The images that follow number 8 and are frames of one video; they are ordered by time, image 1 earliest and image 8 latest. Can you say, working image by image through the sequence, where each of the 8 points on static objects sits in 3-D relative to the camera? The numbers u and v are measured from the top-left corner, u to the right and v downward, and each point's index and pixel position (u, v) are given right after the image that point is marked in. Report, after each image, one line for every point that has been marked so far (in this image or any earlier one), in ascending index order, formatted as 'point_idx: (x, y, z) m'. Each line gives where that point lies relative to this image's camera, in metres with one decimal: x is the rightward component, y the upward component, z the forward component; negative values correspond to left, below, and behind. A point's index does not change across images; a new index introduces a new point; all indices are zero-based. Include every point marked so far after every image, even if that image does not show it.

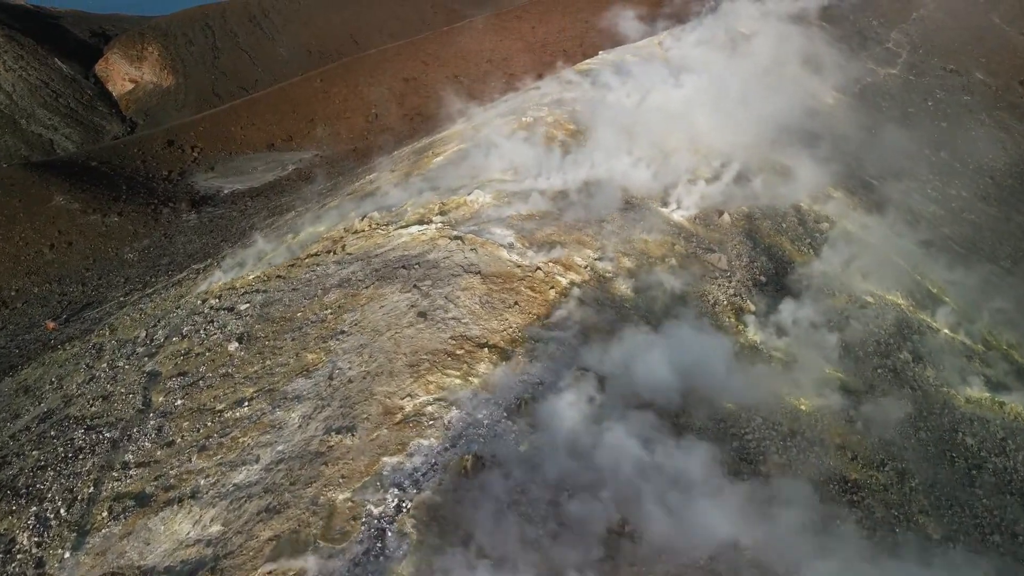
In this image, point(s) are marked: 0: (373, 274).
0: (-2.1, +0.2, +11.0) m
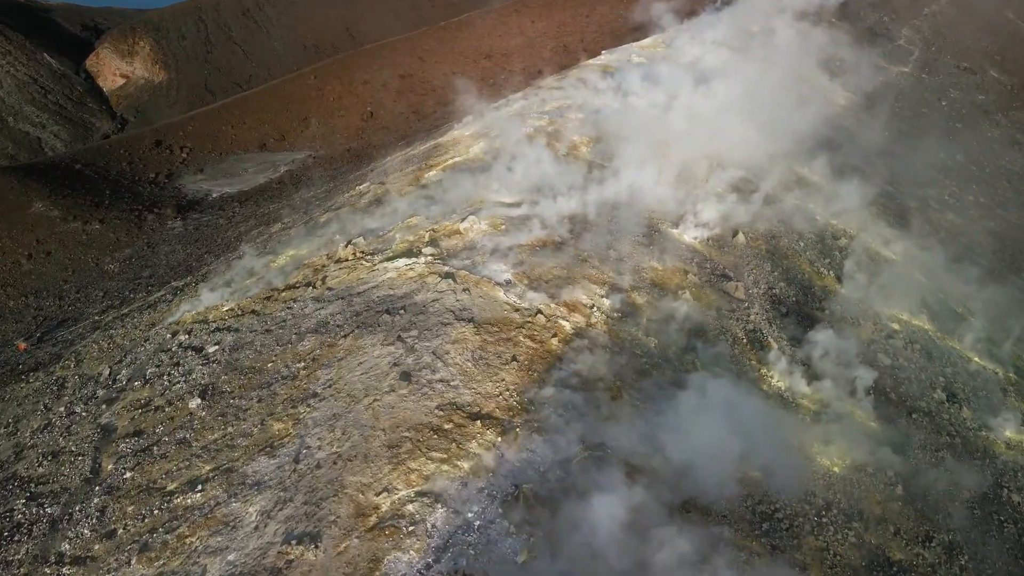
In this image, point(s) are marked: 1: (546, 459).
0: (-2.1, -0.4, +9.8) m
1: (+0.3, -1.8, +7.4) m
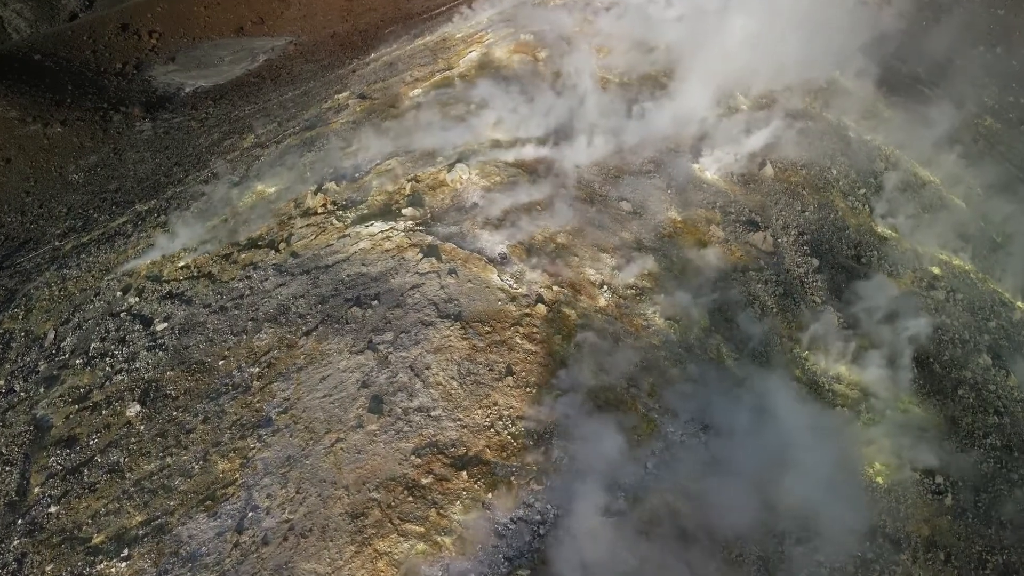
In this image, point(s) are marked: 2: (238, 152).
0: (-2.1, -0.2, +8.2) m
1: (+0.3, -1.9, +6.1) m
2: (-5.8, +2.9, +15.8) m
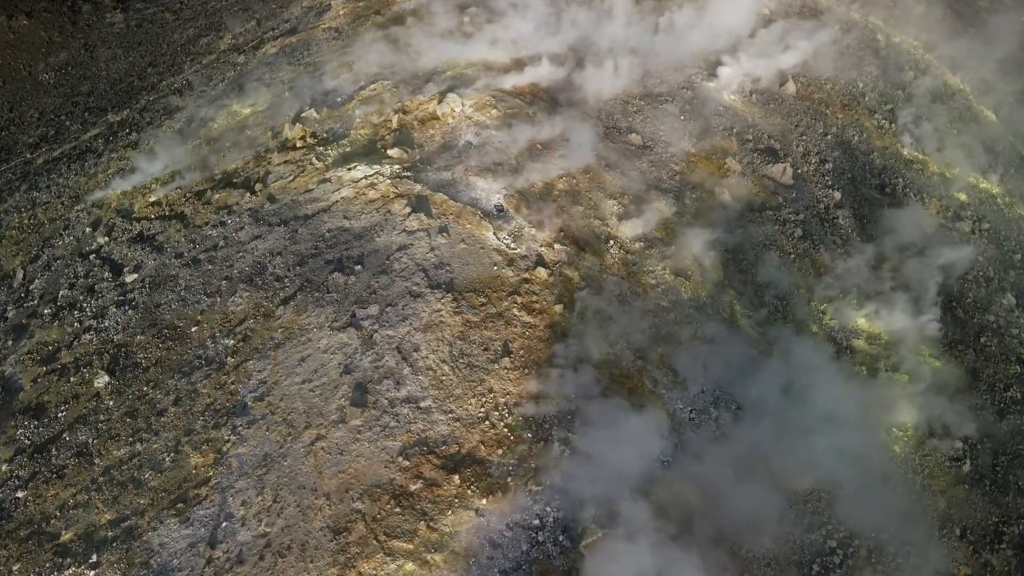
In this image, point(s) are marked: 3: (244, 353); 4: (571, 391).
0: (-2.2, +0.2, +7.5) m
1: (+0.3, -1.8, +5.7) m
2: (-5.9, +4.4, +14.5) m
3: (-2.4, -0.6, +6.8) m
4: (+0.5, -0.9, +6.5) m
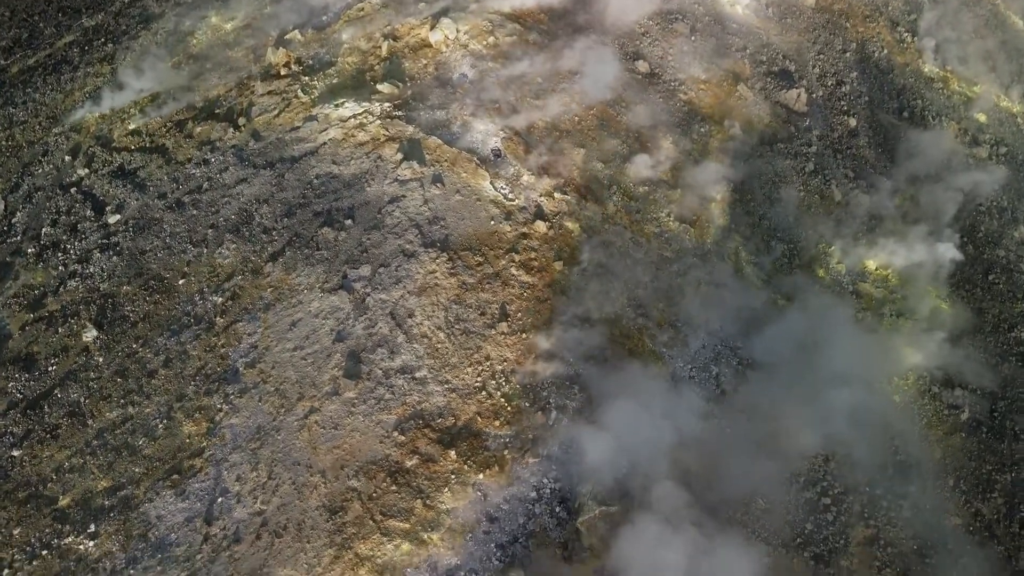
0: (-2.2, +0.7, +7.2) m
1: (+0.2, -1.6, +5.6) m
2: (-5.9, +5.9, +13.5) m
3: (-2.5, -0.2, +6.6) m
4: (+0.5, -0.6, +6.4) m
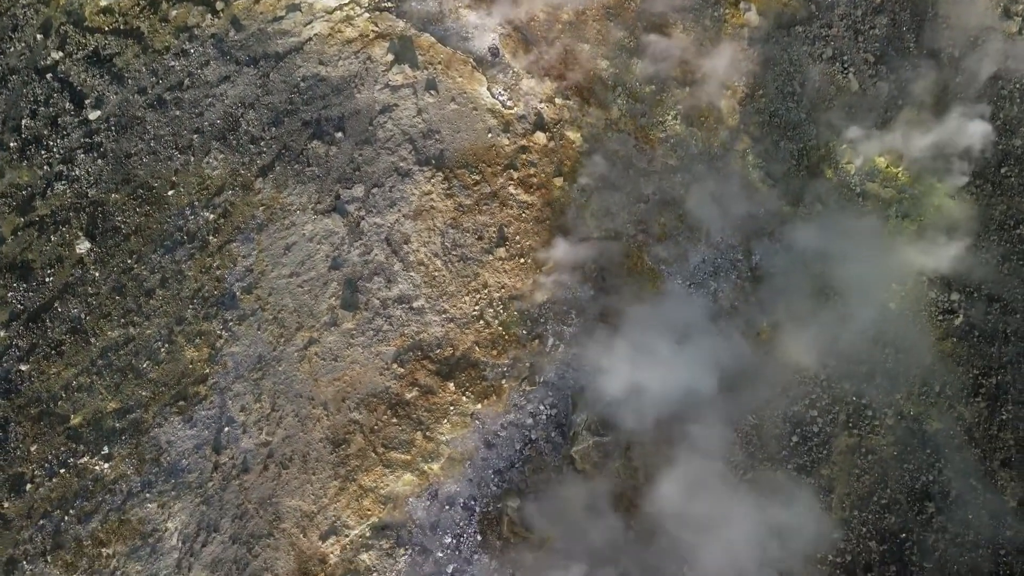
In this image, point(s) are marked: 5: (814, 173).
0: (-2.2, +1.5, +6.8) m
1: (+0.2, -1.1, +5.8) m
2: (-5.9, +7.9, +11.9) m
3: (-2.5, +0.5, +6.4) m
4: (+0.5, +0.1, +6.3) m
5: (+3.4, +1.3, +8.2) m
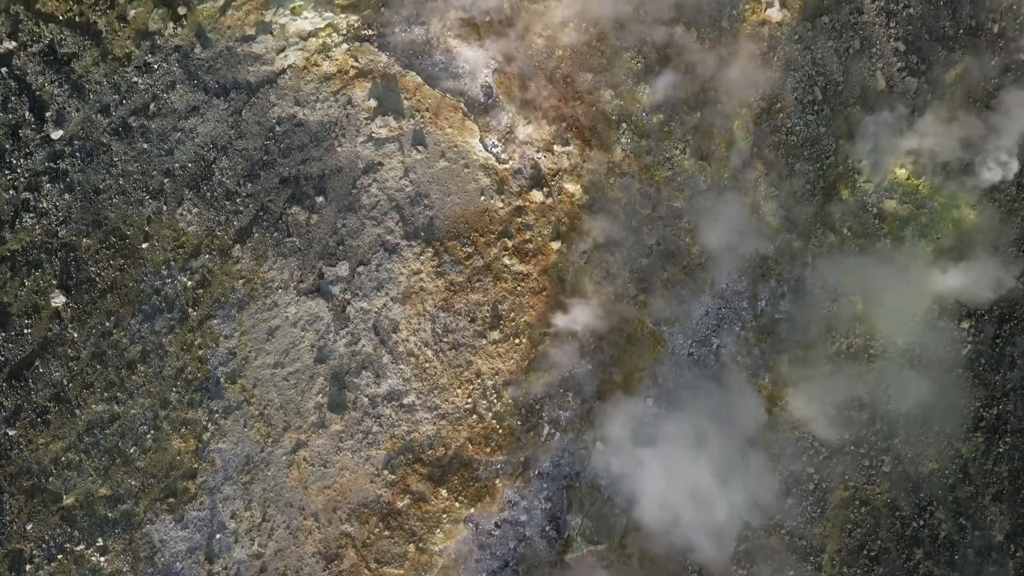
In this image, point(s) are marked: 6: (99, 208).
0: (-2.2, +0.9, +6.3) m
1: (+0.2, -1.8, +5.8) m
2: (-5.9, +8.2, +10.2) m
3: (-2.5, -0.1, +6.1) m
4: (+0.4, -0.6, +6.1) m
5: (+3.3, +0.9, +7.7) m
6: (-3.9, +0.8, +6.9) m
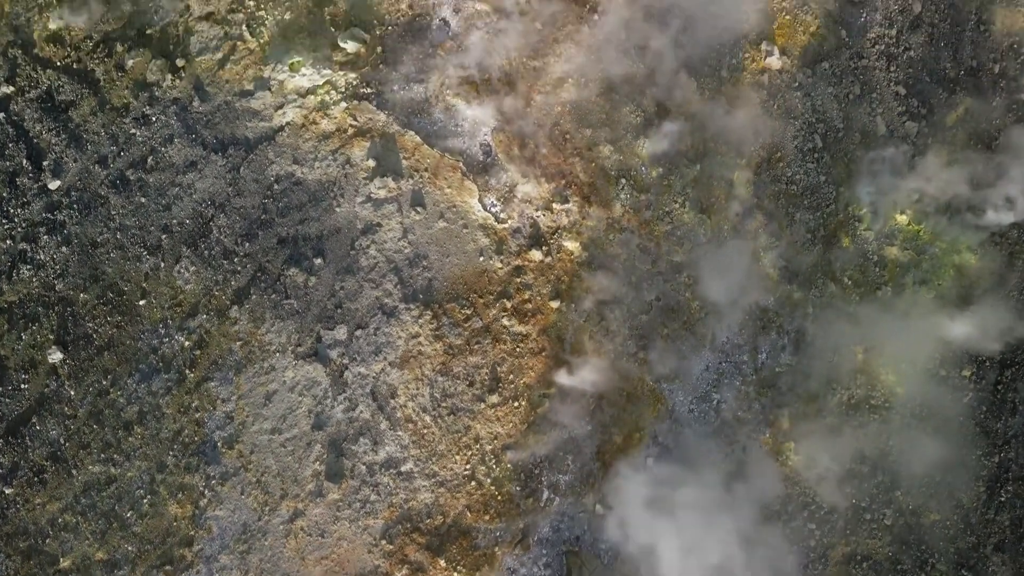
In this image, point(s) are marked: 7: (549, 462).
0: (-2.2, +0.4, +6.3) m
1: (+0.2, -2.3, +5.7) m
2: (-5.9, +7.6, +10.2) m
3: (-2.5, -0.7, +6.1) m
4: (+0.4, -1.1, +6.0) m
5: (+3.3, +0.4, +7.7) m
6: (-3.9, +0.2, +6.9) m
7: (+0.3, -1.4, +5.9) m
